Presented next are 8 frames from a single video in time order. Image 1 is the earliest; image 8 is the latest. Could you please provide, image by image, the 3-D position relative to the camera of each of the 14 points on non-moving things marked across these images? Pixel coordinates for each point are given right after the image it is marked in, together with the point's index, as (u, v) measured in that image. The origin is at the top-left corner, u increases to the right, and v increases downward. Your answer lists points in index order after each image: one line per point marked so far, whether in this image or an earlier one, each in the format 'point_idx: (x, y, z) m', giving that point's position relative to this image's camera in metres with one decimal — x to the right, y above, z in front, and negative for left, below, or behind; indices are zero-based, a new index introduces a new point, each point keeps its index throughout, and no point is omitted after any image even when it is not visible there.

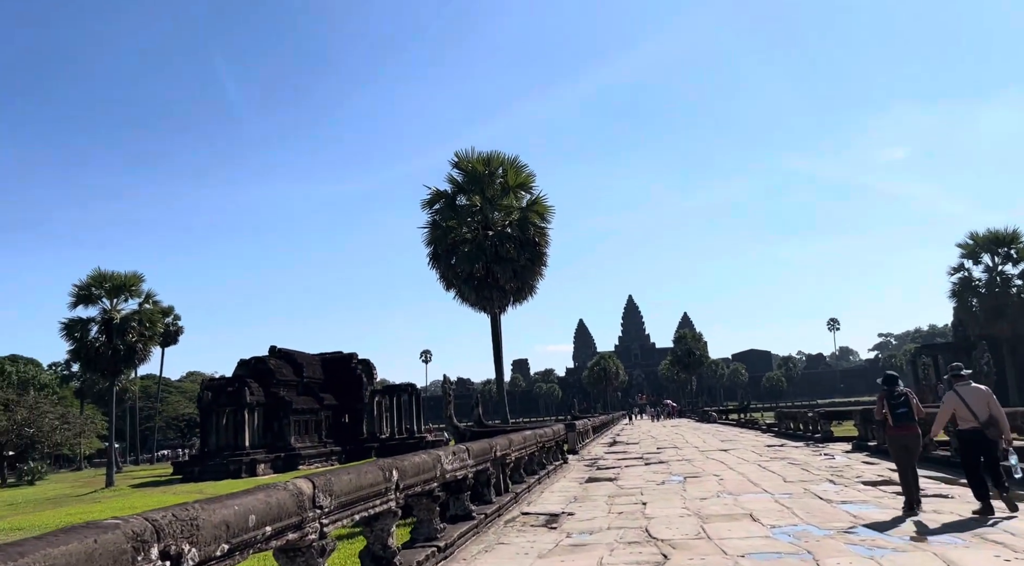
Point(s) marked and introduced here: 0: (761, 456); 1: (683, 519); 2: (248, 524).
0: (+5.0, -3.5, +15.5) m
1: (+1.6, -2.2, +7.3) m
2: (-1.1, -1.0, +3.2) m
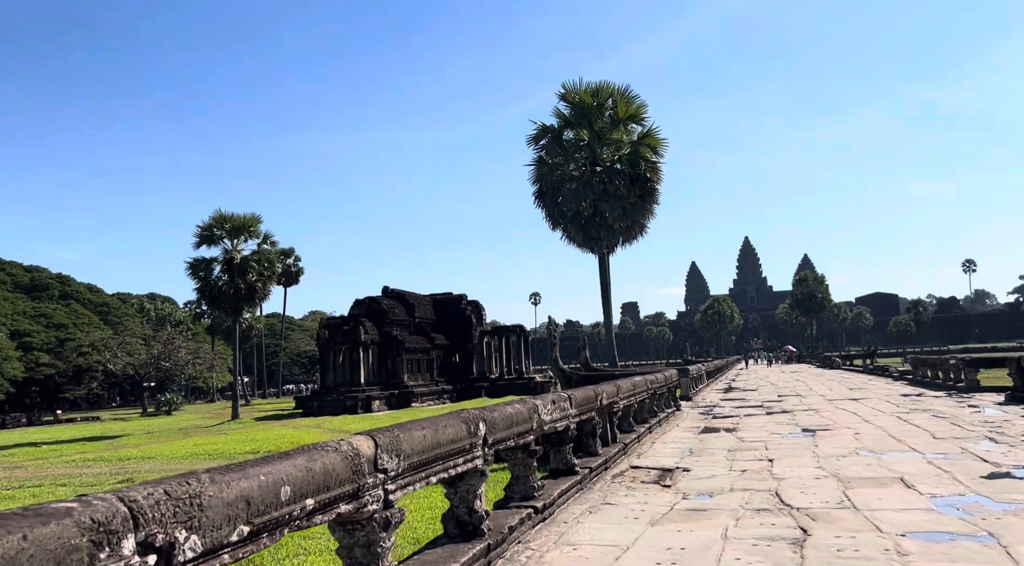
0: (+7.0, -2.2, +14.0) m
1: (+2.5, -1.6, +6.3) m
2: (-0.8, -0.7, +2.6) m
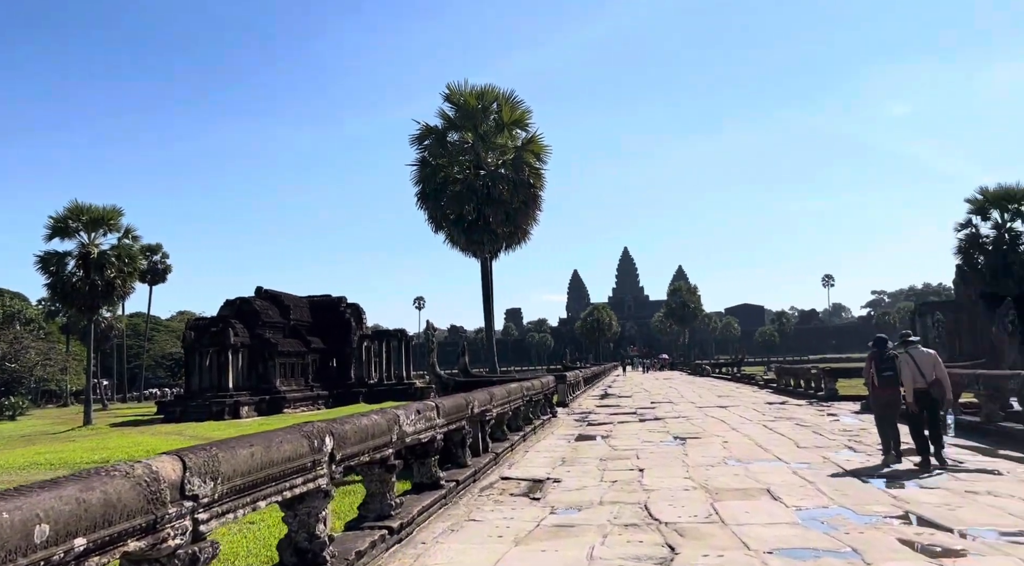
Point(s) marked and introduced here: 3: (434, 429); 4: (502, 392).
0: (+4.7, -2.5, +14.5) m
1: (+1.4, -1.7, +6.2) m
2: (-1.2, -0.7, +2.0) m
3: (-0.6, -1.2, +6.2) m
4: (-0.1, -1.4, +9.7) m
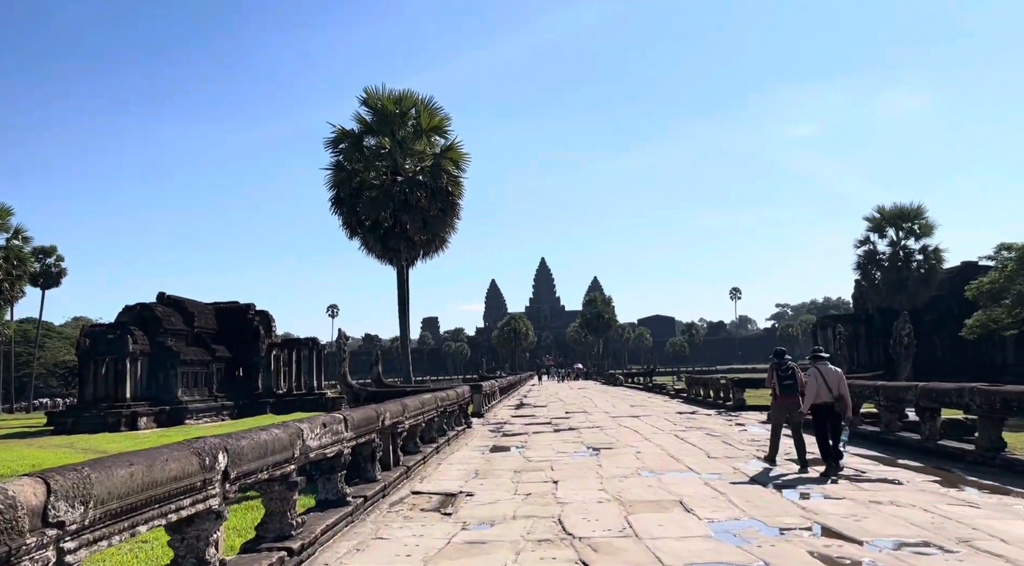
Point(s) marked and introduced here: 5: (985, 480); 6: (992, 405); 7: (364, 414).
0: (+3.1, -2.7, +14.7) m
1: (+0.7, -1.8, +6.1) m
2: (-1.5, -0.7, +1.7) m
3: (-1.3, -1.2, +5.9) m
4: (-1.2, -1.5, +9.4) m
5: (+4.3, -1.8, +7.1) m
6: (+4.7, -1.2, +7.6) m
7: (-1.3, -1.1, +6.8) m
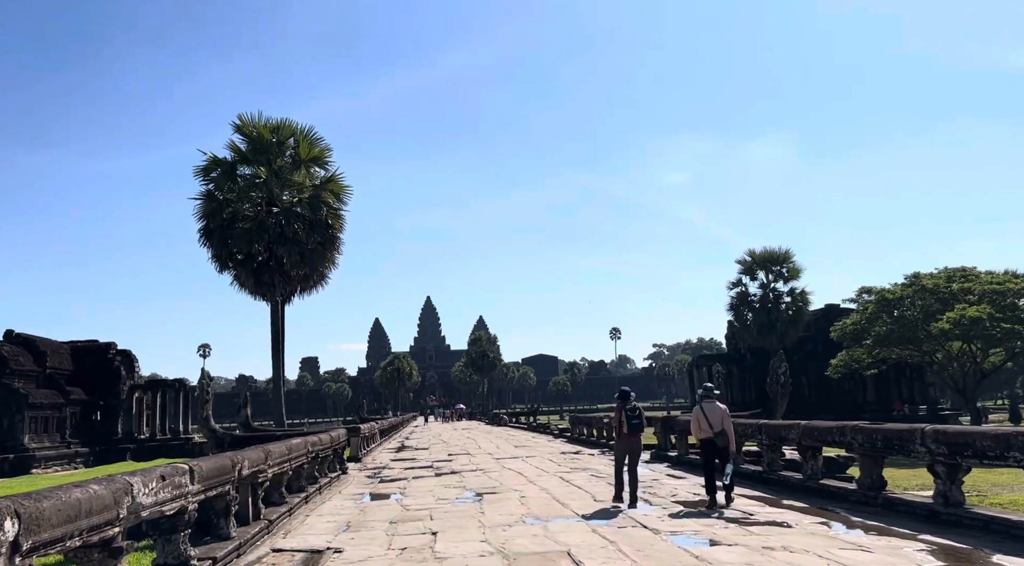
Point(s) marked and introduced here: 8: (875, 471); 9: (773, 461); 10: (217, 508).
0: (+0.9, -3.4, +14.3) m
1: (-0.2, -2.0, +5.6) m
2: (-1.7, -0.7, +0.9) m
3: (-2.1, -1.4, +5.1) m
4: (-2.5, -1.8, +8.6) m
5: (+3.2, -2.1, +7.1) m
6: (+3.6, -1.6, +7.7) m
7: (-2.3, -1.4, +6.0) m
8: (+3.6, -1.9, +7.8) m
9: (+3.4, -2.3, +10.1) m
10: (-2.4, -1.8, +6.2) m
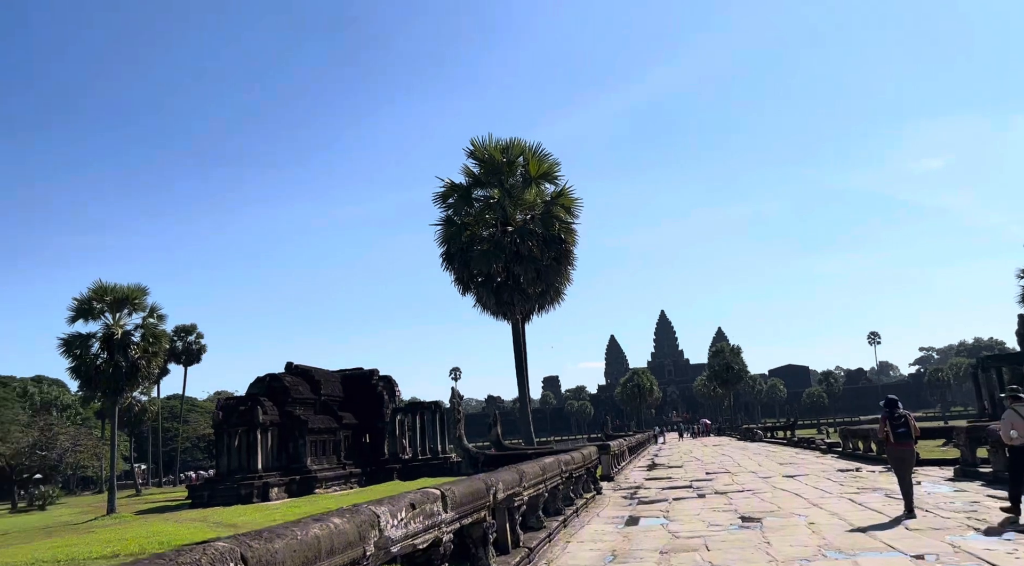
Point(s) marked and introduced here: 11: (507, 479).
0: (+5.3, -3.2, +12.4) m
1: (+1.6, -1.9, +4.4) m
2: (-1.3, -0.6, +0.5) m
3: (-0.4, -1.4, +4.5) m
4: (+0.2, -1.9, +8.0) m
5: (+5.3, -1.8, +4.8) m
6: (+5.8, -1.2, +5.3) m
7: (-0.3, -1.4, +5.4) m
8: (+5.9, -1.5, +5.5) m
9: (+6.4, -1.9, +7.7) m
10: (-0.3, -1.9, +5.7) m
11: (-0.1, -1.7, +6.7) m
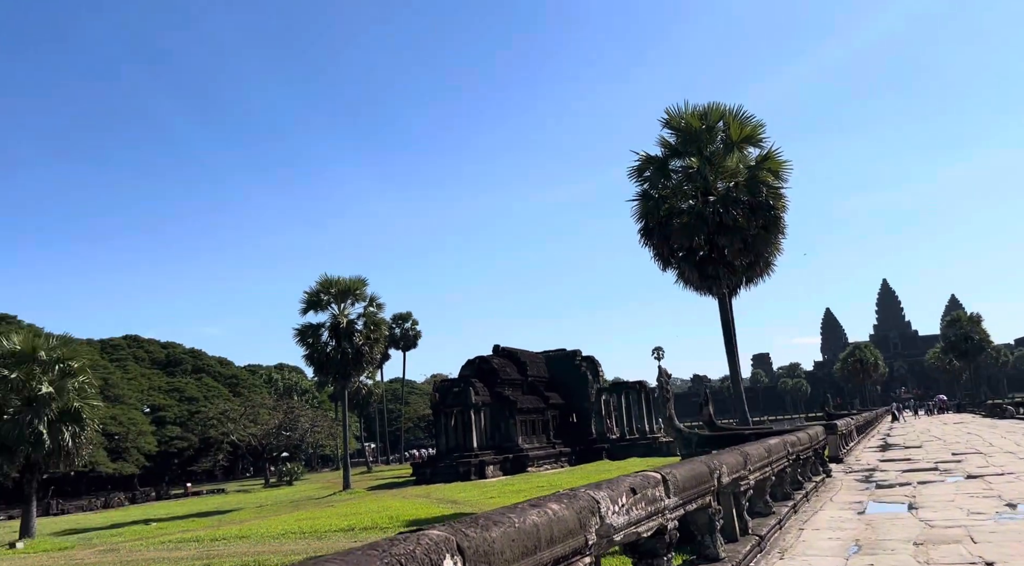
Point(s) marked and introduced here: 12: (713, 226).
0: (+8.4, -2.5, +10.4) m
1: (+2.8, -1.6, +3.5) m
2: (-1.1, -0.6, +0.4) m
3: (+0.8, -1.2, +4.2) m
4: (+2.3, -1.6, +7.4) m
5: (+6.5, -1.3, +3.0) m
6: (+7.0, -0.7, +3.4) m
7: (+1.2, -1.2, +5.0) m
8: (+7.2, -1.0, +3.5) m
9: (+8.2, -1.3, +5.5) m
10: (+1.3, -1.6, +5.3) m
11: (+1.7, -1.4, +6.1) m
12: (+5.1, +1.4, +19.8) m
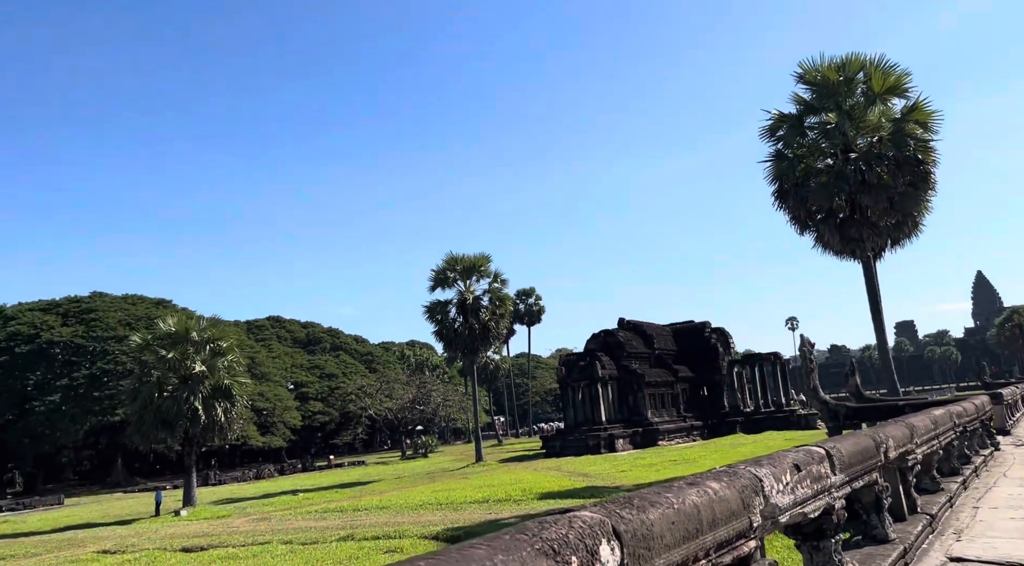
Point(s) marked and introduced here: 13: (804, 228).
0: (+10.1, -1.8, +8.8) m
1: (+3.4, -1.3, +2.8) m
2: (-0.9, -0.5, +0.3) m
3: (+1.5, -1.0, +3.8) m
4: (+3.6, -1.2, +6.7) m
5: (+6.9, -0.9, +1.7) m
6: (+7.5, -0.3, +2.0) m
7: (+2.0, -0.9, +4.5) m
8: (+7.7, -0.6, +2.1) m
9: (+9.1, -0.8, +4.0) m
10: (+2.2, -1.3, +4.8) m
11: (+2.7, -1.1, +5.6) m
12: (+8.1, +2.4, +18.5) m
13: (+7.5, +1.4, +20.0) m
